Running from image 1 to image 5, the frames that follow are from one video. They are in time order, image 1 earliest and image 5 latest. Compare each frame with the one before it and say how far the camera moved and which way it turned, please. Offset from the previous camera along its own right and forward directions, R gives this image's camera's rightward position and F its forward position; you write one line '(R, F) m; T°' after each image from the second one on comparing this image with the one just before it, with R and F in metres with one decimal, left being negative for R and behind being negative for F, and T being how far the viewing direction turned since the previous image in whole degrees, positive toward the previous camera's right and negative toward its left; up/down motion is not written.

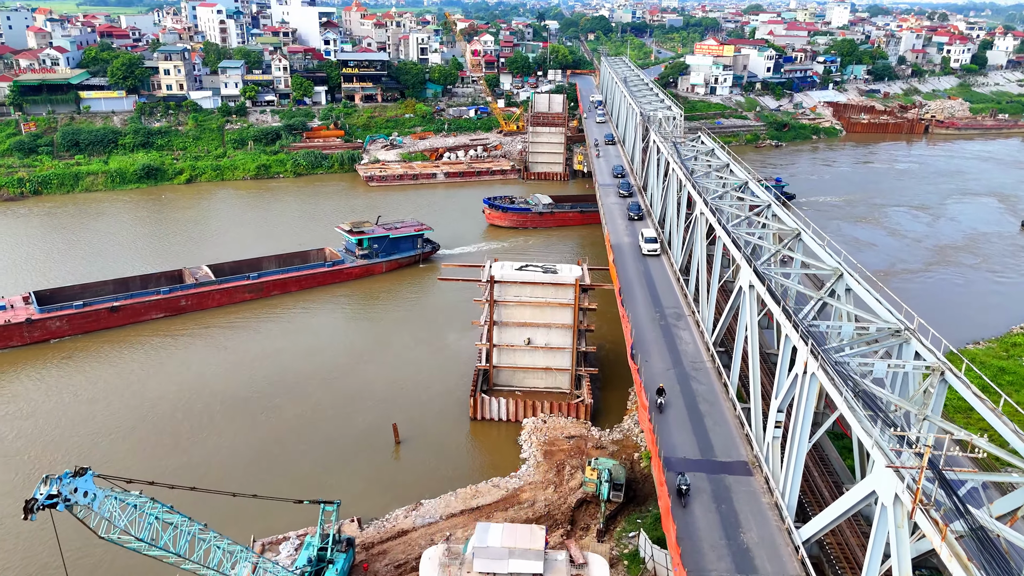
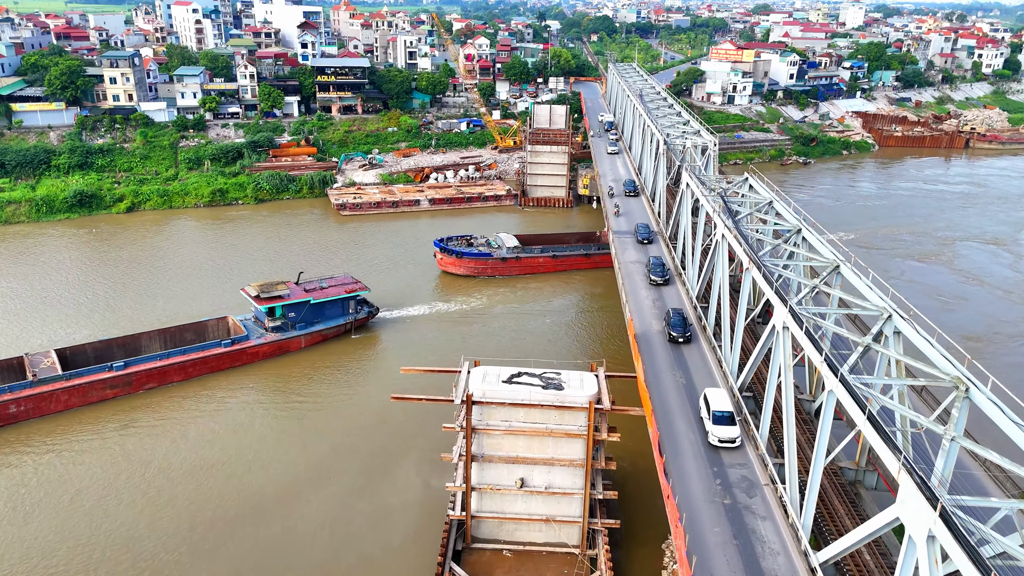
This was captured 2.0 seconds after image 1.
(+0.2, +5.5) m; 0°
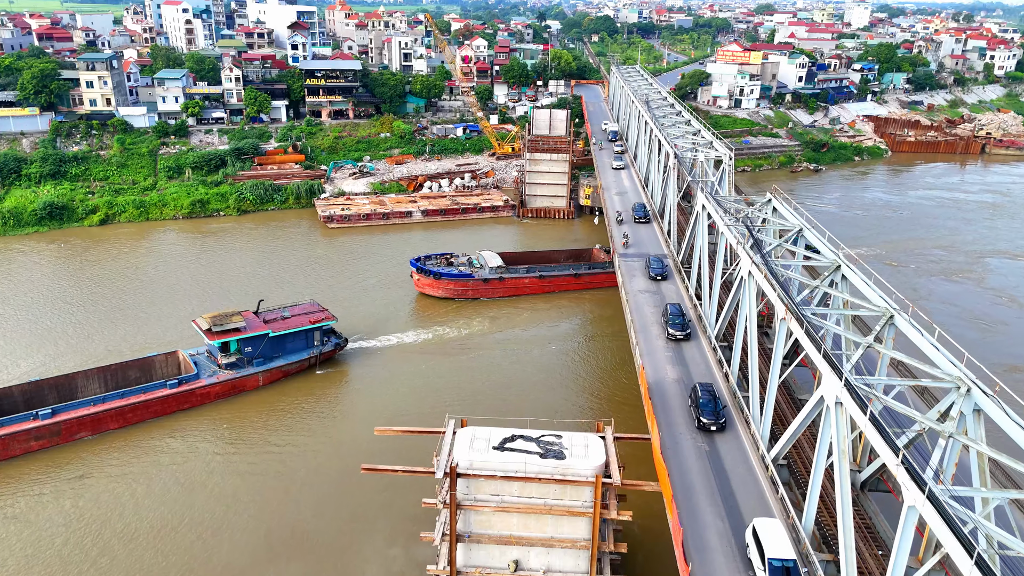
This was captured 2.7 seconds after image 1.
(+0.1, +1.9) m; 0°
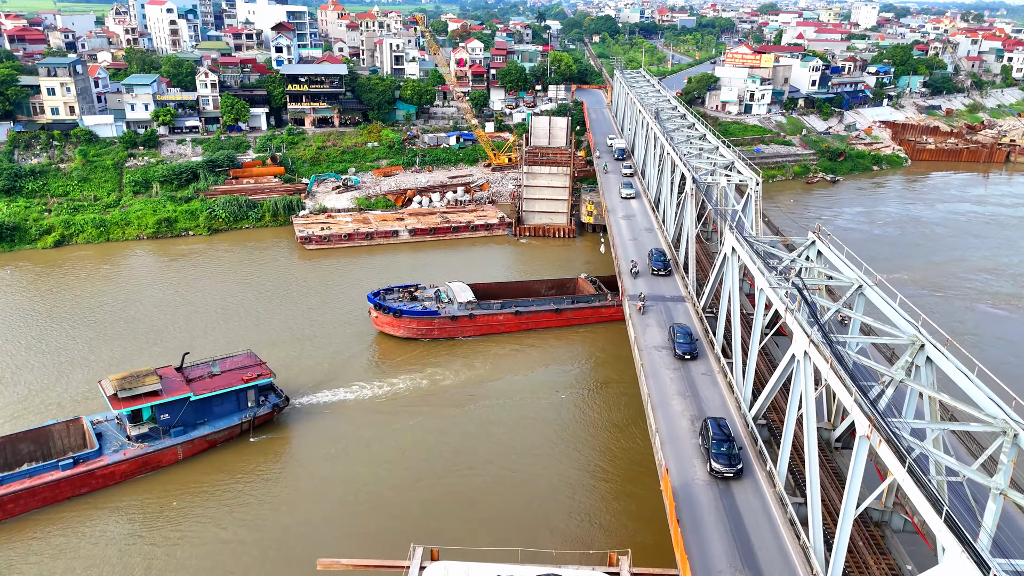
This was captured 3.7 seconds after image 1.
(+0.1, +2.8) m; 0°
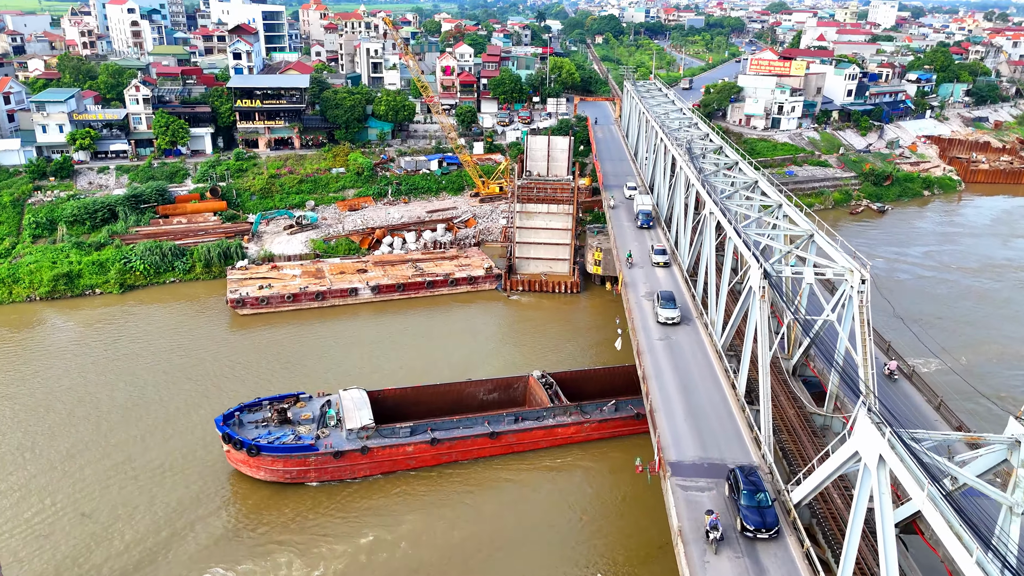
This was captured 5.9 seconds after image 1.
(+0.3, +6.1) m; 0°
